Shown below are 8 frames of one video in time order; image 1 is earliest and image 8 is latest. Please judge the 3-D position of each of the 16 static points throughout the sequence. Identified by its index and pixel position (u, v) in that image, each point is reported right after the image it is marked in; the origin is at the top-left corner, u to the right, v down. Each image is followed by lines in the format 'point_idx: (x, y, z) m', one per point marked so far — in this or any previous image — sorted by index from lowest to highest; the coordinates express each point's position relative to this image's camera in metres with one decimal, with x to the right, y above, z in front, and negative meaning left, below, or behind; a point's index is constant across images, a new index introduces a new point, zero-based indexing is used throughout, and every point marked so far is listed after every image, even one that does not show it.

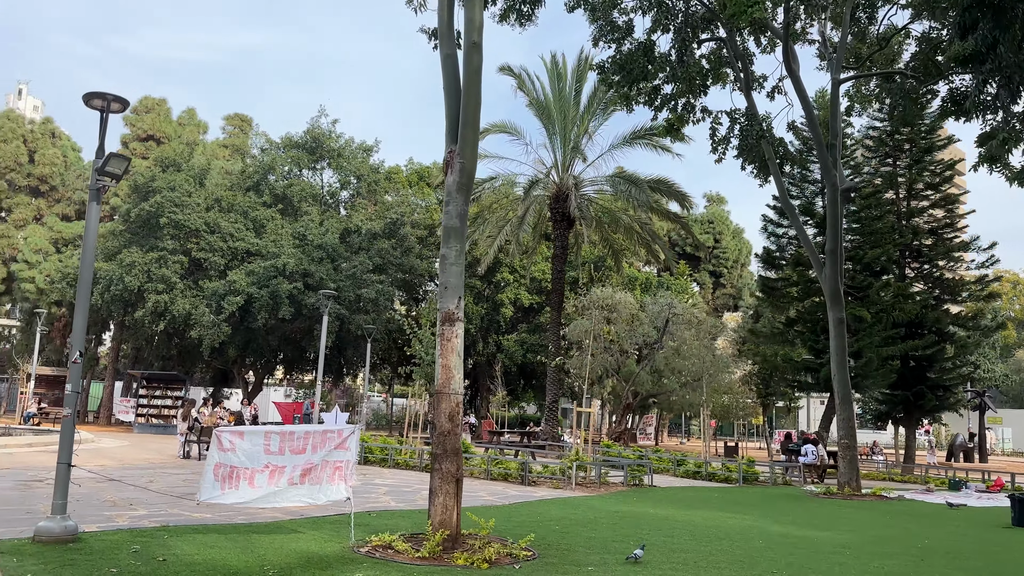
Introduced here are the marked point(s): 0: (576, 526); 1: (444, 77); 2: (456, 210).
0: (+0.8, -2.9, +9.7) m
1: (-0.7, +2.2, +8.7) m
2: (-0.6, +0.8, +8.3) m
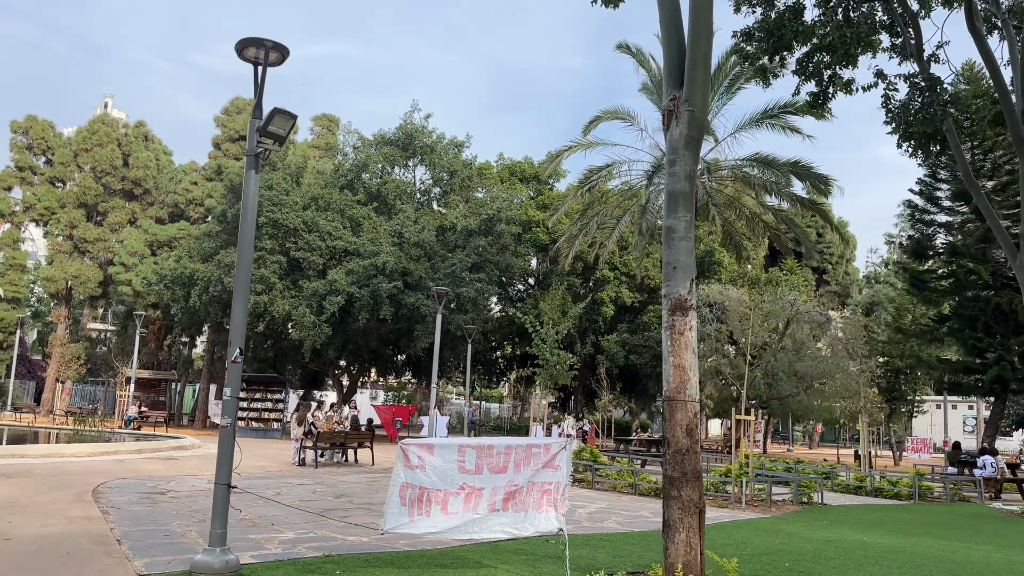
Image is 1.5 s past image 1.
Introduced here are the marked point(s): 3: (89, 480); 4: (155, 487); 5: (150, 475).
0: (+2.9, -2.7, +8.0) m
1: (+1.3, +2.4, +7.0) m
2: (+1.4, +1.0, +6.7) m
3: (-6.8, -3.1, +13.0) m
4: (-5.6, -3.2, +12.7) m
5: (-6.5, -3.4, +14.5) m
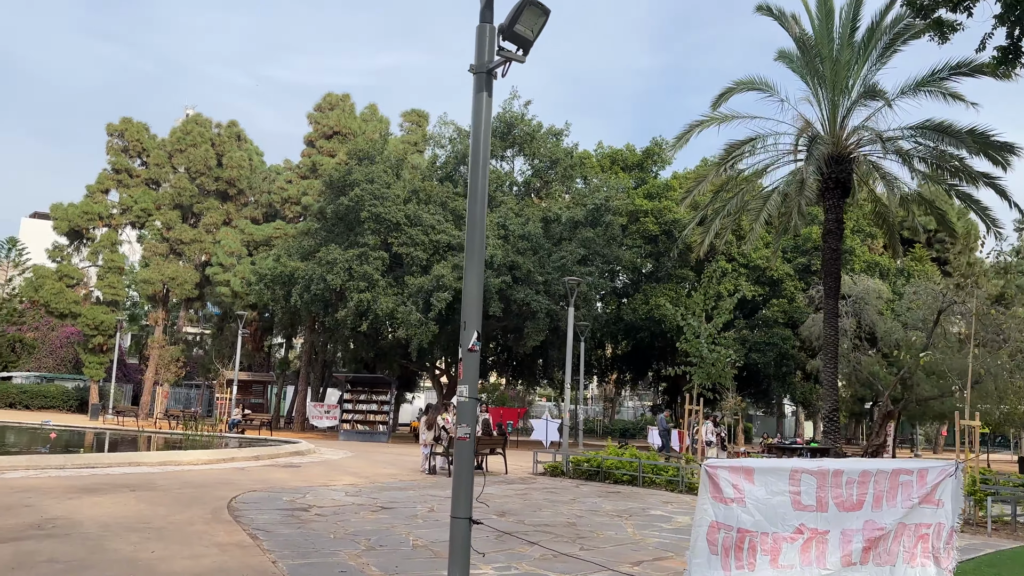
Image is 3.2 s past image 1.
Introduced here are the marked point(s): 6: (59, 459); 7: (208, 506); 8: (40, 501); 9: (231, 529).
0: (+5.1, -2.4, +5.7) m
1: (+3.3, +2.7, +5.0) m
2: (+3.4, +1.3, +4.6) m
3: (-4.2, -3.0, +11.6) m
4: (-3.0, -3.0, +11.2) m
5: (-3.8, -3.2, +13.0) m
6: (-7.8, -2.9, +13.8) m
7: (-3.9, -2.8, +10.5) m
8: (-6.0, -2.7, +10.2) m
9: (-3.1, -2.6, +8.8) m
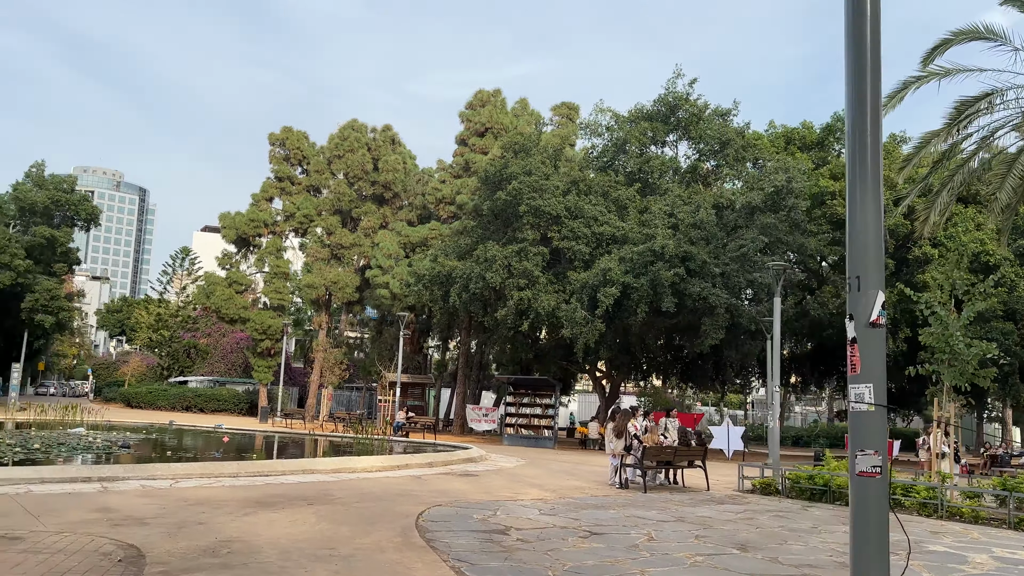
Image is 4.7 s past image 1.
0: (+6.8, -2.0, +2.8) m
1: (+4.7, +3.0, +2.4) m
2: (+4.8, +1.6, +2.0) m
3: (-1.4, -2.8, +10.2) m
4: (-0.3, -2.8, +9.6) m
5: (-0.7, -3.1, +11.5) m
6: (-4.5, -2.9, +13.0) m
7: (-1.3, -2.7, +9.1) m
8: (-3.4, -2.6, +9.2) m
9: (-0.8, -2.5, +7.3) m
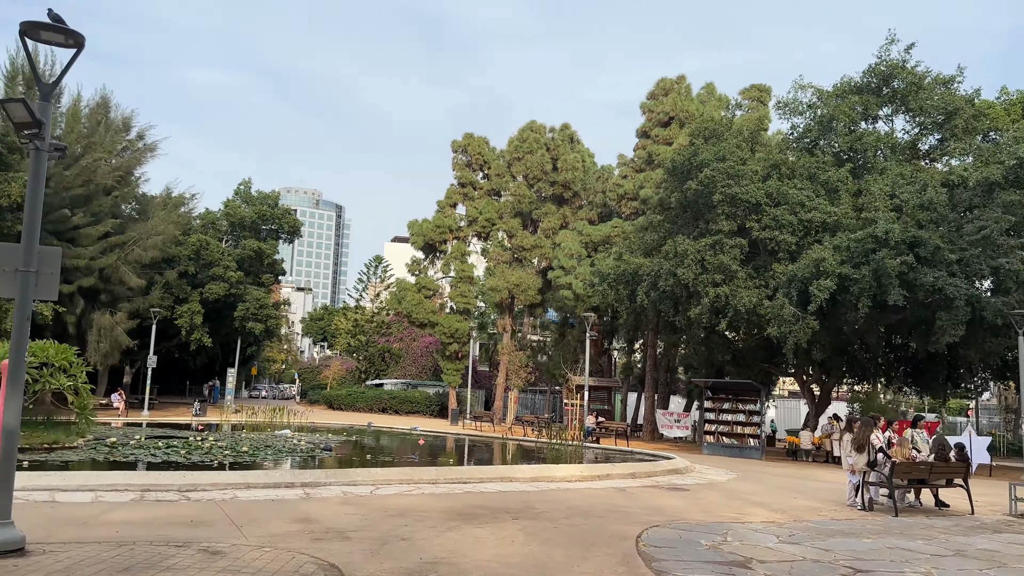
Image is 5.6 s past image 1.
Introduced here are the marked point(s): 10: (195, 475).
0: (+7.5, -1.7, 0.0) m
1: (+5.3, +3.3, +0.1) m
2: (+5.4, +1.9, -0.3) m
3: (+1.2, -2.7, +9.0) m
4: (+2.1, -2.7, +8.2) m
5: (+2.2, -2.9, +10.1) m
6: (-1.2, -2.9, +12.4) m
7: (+1.0, -2.6, +7.8) m
8: (-1.0, -2.5, +8.4) m
9: (+1.2, -2.3, +6.0) m
10: (-4.2, -2.5, +10.8) m
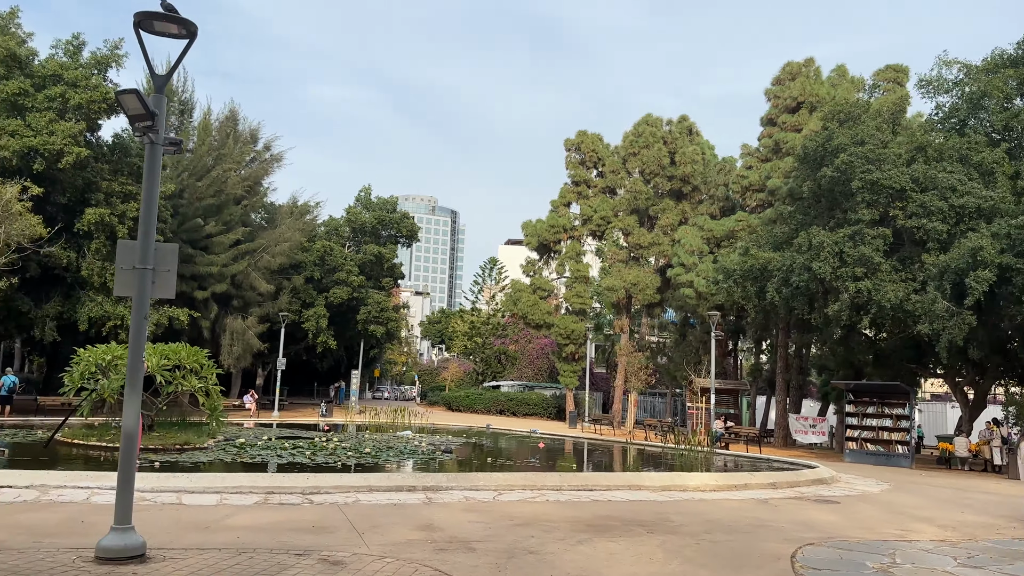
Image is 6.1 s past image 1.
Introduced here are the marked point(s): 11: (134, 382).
0: (+7.6, -1.5, -1.7) m
1: (+5.3, +3.5, -1.3) m
2: (+5.3, +2.0, -1.7) m
3: (+2.6, -2.6, +8.0) m
4: (+3.4, -2.6, +7.1) m
5: (+3.7, -2.8, +9.0) m
6: (+0.6, -2.8, +11.8) m
7: (+2.2, -2.5, +6.9) m
8: (+0.3, -2.5, +7.8) m
9: (+2.1, -2.2, +5.1) m
10: (-2.6, -2.5, +10.6) m
11: (-2.8, -0.7, +6.0) m
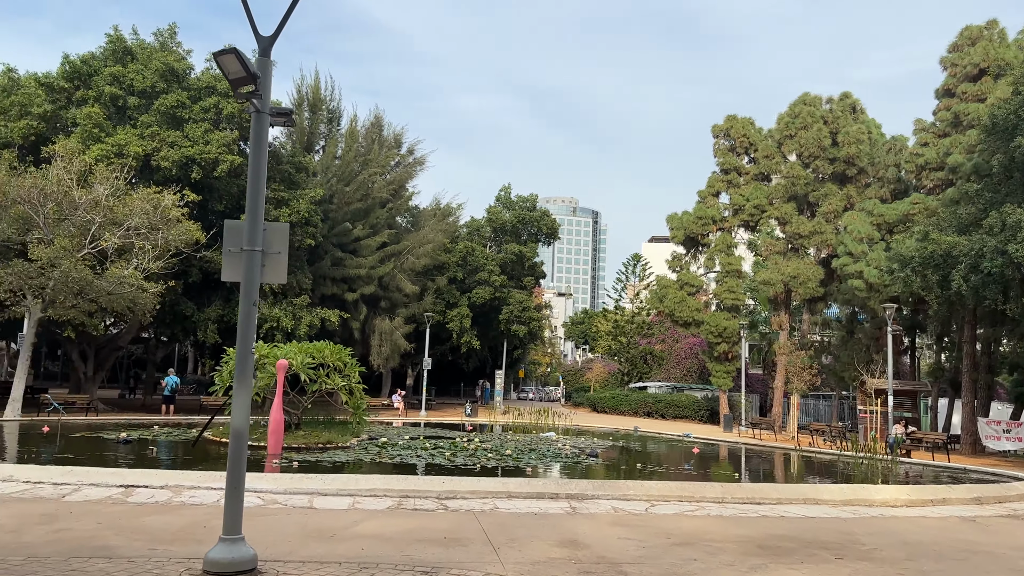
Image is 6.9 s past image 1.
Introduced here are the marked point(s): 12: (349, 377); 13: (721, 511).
0: (+7.1, -1.2, -4.0) m
1: (+4.8, +3.7, -3.2) m
2: (+4.8, +2.3, -3.6) m
3: (+3.9, -2.4, +6.5) m
4: (+4.5, -2.3, +5.4) m
5: (+5.2, -2.6, +7.2) m
6: (+2.6, -2.6, +10.5) m
7: (+3.3, -2.3, +5.4) m
8: (+1.6, -2.3, +6.6) m
9: (+2.9, -2.0, +3.6) m
10: (-0.7, -2.4, +9.9) m
11: (-1.8, -0.6, +5.4) m
12: (-3.3, -1.8, +16.2) m
13: (+2.5, -2.7, +9.6) m
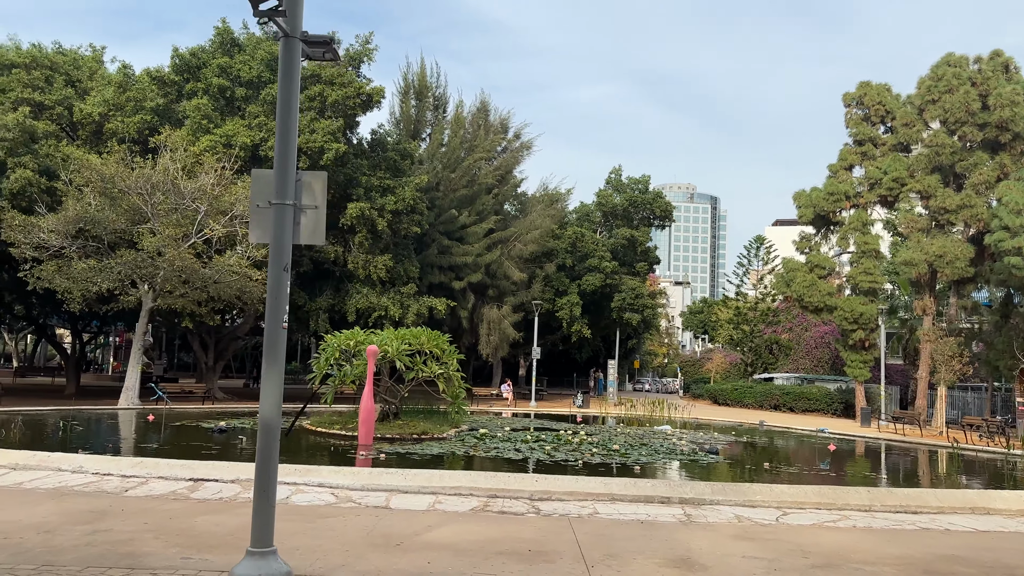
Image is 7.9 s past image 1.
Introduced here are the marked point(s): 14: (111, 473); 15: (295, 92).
0: (+6.1, -0.9, -6.1) m
1: (+3.9, +3.9, -5.1) m
2: (+3.9, +2.5, -5.5) m
3: (+4.5, -2.1, +4.7) m
4: (+4.9, -2.0, +3.6) m
5: (+5.9, -2.2, +5.3) m
6: (+3.8, -2.3, +8.8) m
7: (+3.8, -2.0, +3.8) m
8: (+2.3, -2.0, +5.2) m
9: (+3.1, -1.8, +2.0) m
10: (+0.4, -2.1, +8.8) m
11: (-1.3, -0.4, +4.5) m
12: (-1.2, -1.5, +15.4) m
13: (+3.6, -2.3, +8.0) m
14: (-4.1, -1.9, +8.2) m
15: (-1.3, +1.1, +4.7) m
